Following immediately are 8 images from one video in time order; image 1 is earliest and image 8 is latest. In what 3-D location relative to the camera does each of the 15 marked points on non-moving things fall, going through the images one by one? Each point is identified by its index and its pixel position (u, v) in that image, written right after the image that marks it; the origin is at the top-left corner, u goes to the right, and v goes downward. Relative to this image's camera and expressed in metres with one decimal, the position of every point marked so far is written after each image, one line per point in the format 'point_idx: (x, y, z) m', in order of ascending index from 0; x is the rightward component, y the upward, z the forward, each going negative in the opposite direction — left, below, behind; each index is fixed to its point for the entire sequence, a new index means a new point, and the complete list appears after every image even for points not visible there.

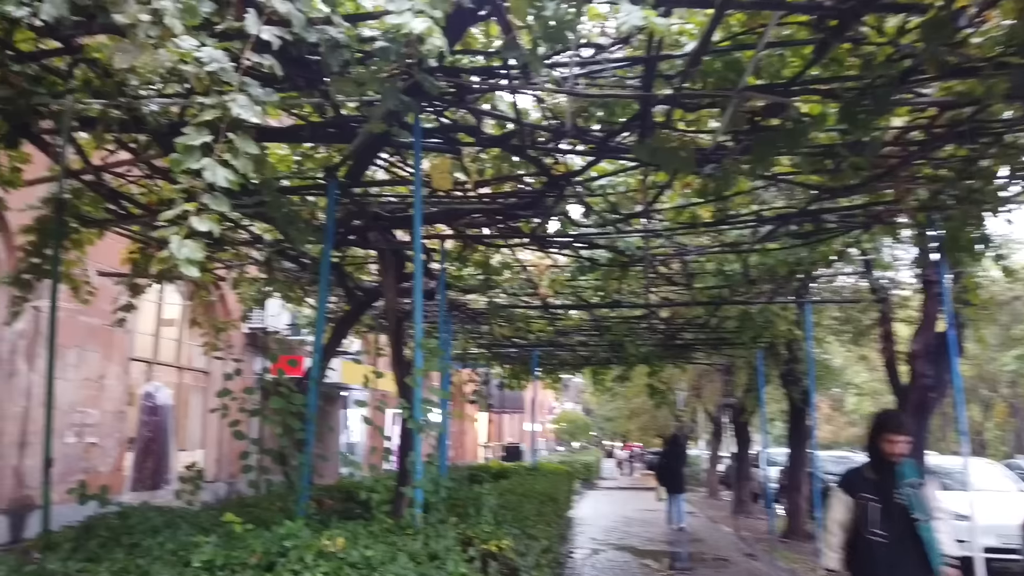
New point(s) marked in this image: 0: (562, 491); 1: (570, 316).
0: (+0.7, -2.8, +10.2) m
1: (+0.9, -0.4, +11.8) m
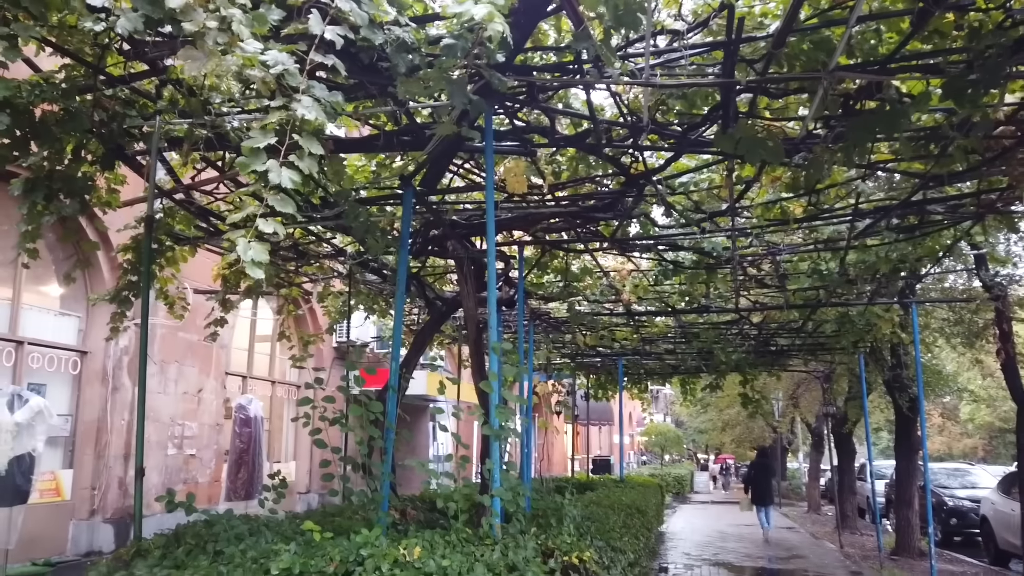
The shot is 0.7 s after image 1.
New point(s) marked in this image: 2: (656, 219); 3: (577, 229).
0: (+1.8, -2.9, +9.9) m
1: (+2.2, -0.5, +11.5) m
2: (+1.3, +0.6, +6.7) m
3: (+0.6, +0.5, +6.9) m
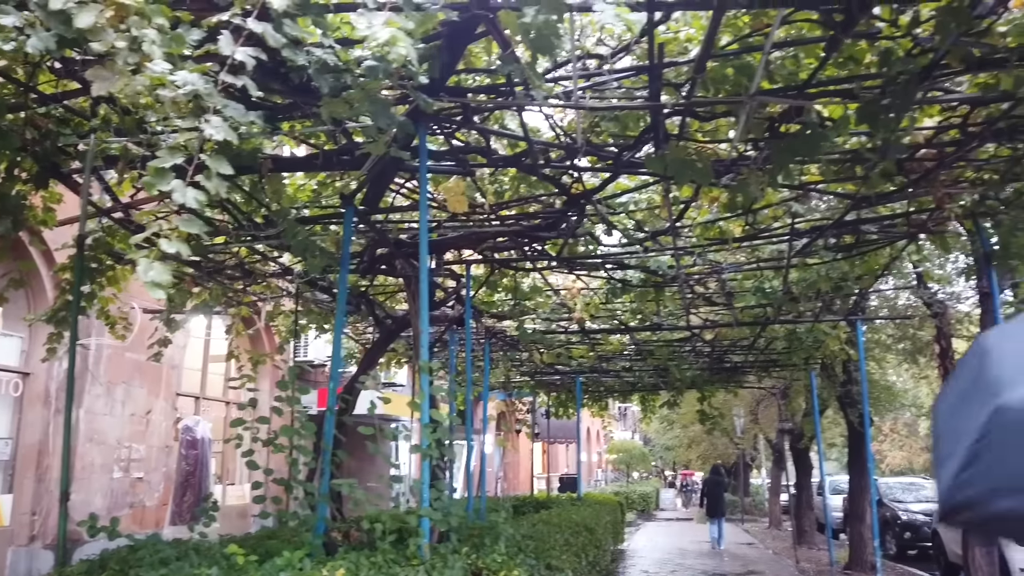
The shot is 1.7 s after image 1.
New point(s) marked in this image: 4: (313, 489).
0: (+1.2, -3.1, +9.9) m
1: (+1.5, -0.8, +11.6) m
2: (+0.8, +0.4, +6.7) m
3: (+0.1, +0.4, +6.9) m
4: (-1.2, -1.2, +4.4) m
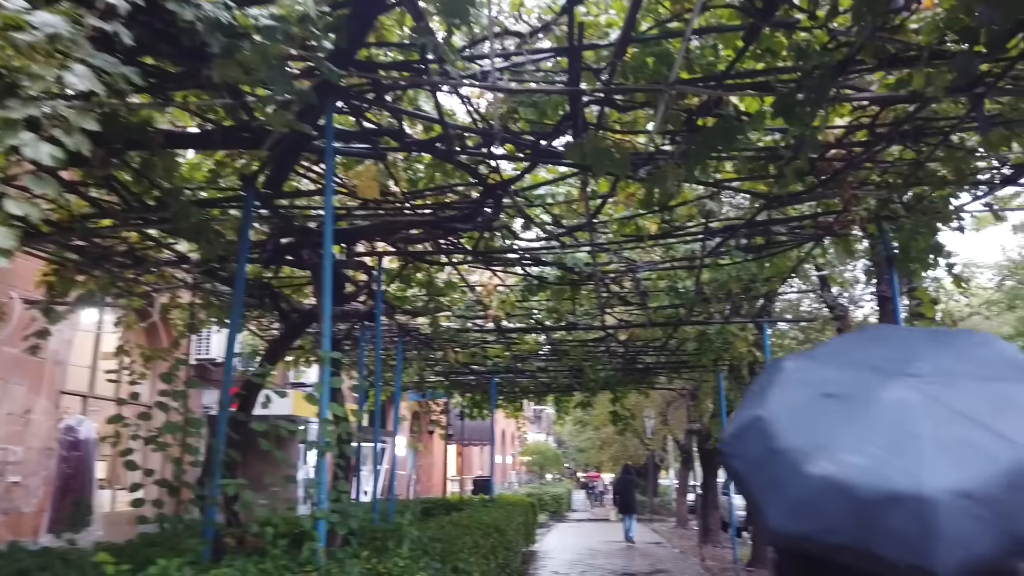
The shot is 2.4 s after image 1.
0: (0.0, -3.1, +9.8) m
1: (+0.2, -0.8, +11.5) m
2: (0.0, +0.5, +6.6) m
3: (-0.7, +0.4, +6.7) m
4: (-1.7, -1.1, +4.1) m
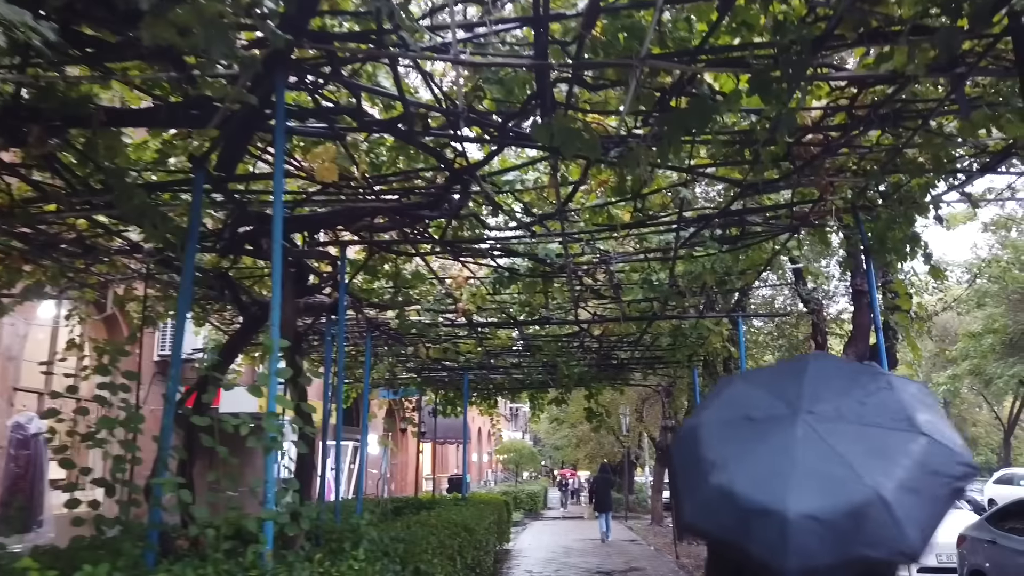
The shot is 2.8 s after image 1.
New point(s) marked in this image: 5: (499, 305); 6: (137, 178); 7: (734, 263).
0: (-0.3, -3.0, +9.6) m
1: (-0.2, -0.7, +11.3) m
2: (-0.2, +0.6, +6.4) m
3: (-0.9, +0.5, +6.4) m
4: (-1.9, -1.0, +3.8) m
5: (-0.2, -0.2, +9.1) m
6: (-2.4, +0.7, +4.9) m
7: (+2.3, +0.3, +7.7) m
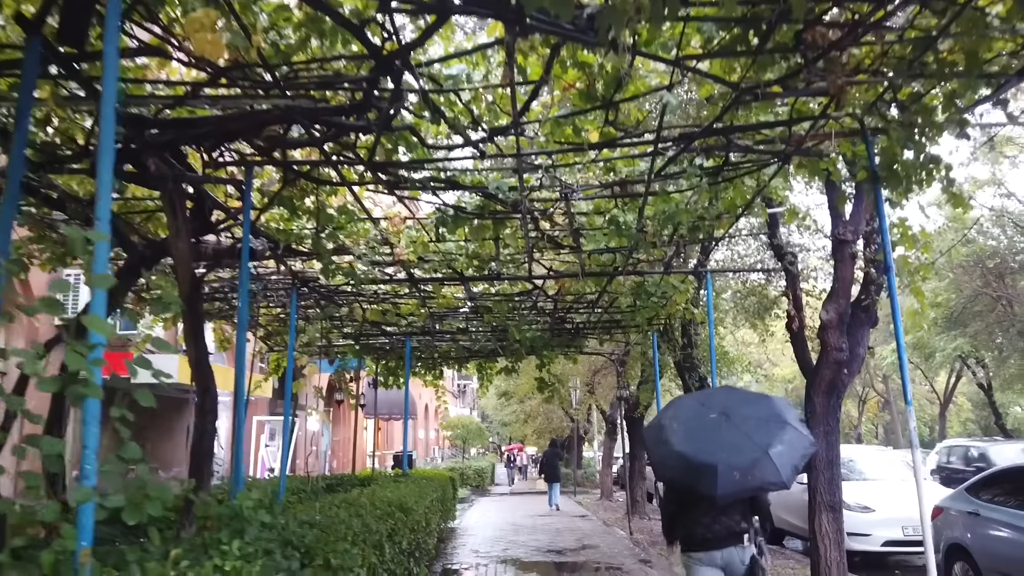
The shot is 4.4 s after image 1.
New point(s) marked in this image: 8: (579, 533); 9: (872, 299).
0: (-1.0, -2.4, +8.6) m
1: (-0.9, -0.1, +10.2) m
2: (-0.6, +1.0, +5.3) m
3: (-1.3, +1.0, +5.3) m
4: (-2.1, -0.6, +2.6) m
5: (-0.7, +0.4, +8.0) m
6: (-2.7, +1.2, +3.6) m
7: (+1.8, +0.8, +6.7) m
8: (+1.3, -4.9, +14.8) m
9: (+3.9, -0.1, +8.0) m
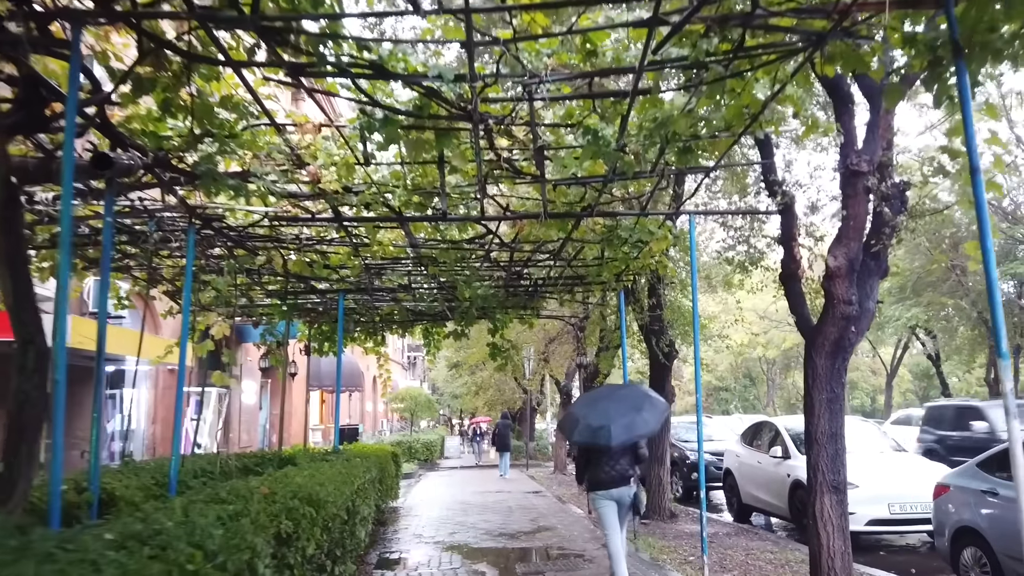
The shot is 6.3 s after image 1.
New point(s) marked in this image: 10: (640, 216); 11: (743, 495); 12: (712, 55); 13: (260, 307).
0: (-1.5, -1.9, +7.1) m
1: (-1.5, +0.5, +8.7) m
2: (-0.9, +1.5, +3.7) m
3: (-1.6, +1.4, +3.7) m
4: (-2.2, -0.3, +1.1) m
5: (-1.2, +0.9, +6.5) m
6: (-2.9, +1.6, +2.0) m
7: (+1.4, +1.2, +5.3) m
8: (+0.4, -4.1, +13.6) m
9: (+3.4, +0.4, +6.8) m
10: (+1.3, +0.7, +7.5) m
11: (+4.1, -3.7, +13.4) m
12: (+1.2, +1.4, +4.4) m
13: (-3.9, -0.3, +11.4) m
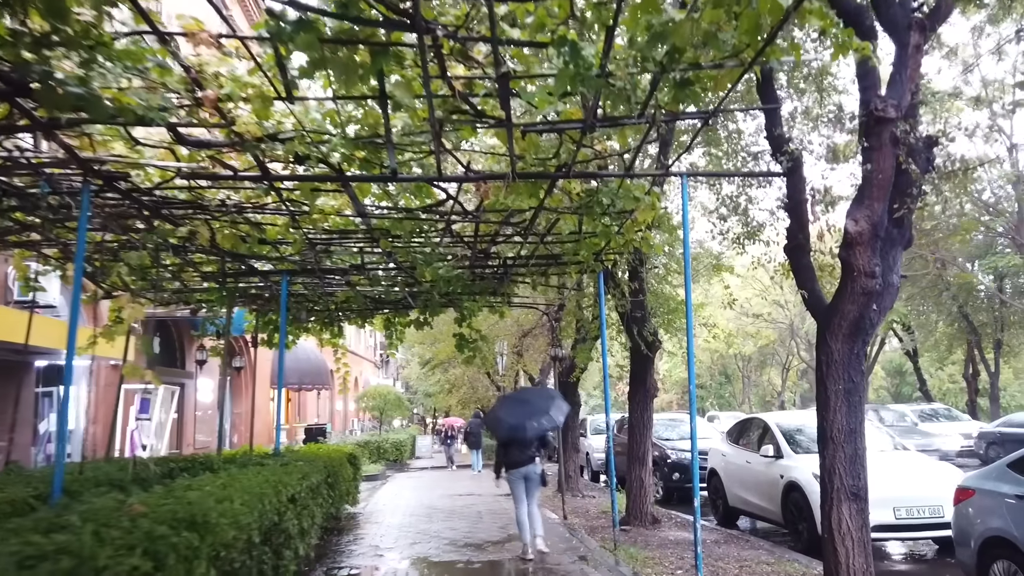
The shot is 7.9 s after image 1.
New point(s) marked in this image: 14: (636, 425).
0: (-1.8, -1.6, +5.9) m
1: (-1.9, +0.8, +7.5) m
2: (-1.1, +1.7, +2.6) m
3: (-1.8, +1.7, +2.5) m
4: (-2.3, 0.0, -0.1) m
5: (-1.5, +1.1, +5.4) m
6: (-3.0, +1.8, +0.7) m
7: (+1.2, +1.5, +4.3) m
8: (-0.1, -3.8, +12.4) m
9: (+3.1, +0.6, +5.8) m
10: (+1.0, +0.9, +6.4) m
11: (+3.6, -3.5, +12.4) m
12: (+1.0, +1.6, +3.4) m
13: (-4.3, -0.1, +10.2) m
14: (+1.7, -1.8, +9.8) m
